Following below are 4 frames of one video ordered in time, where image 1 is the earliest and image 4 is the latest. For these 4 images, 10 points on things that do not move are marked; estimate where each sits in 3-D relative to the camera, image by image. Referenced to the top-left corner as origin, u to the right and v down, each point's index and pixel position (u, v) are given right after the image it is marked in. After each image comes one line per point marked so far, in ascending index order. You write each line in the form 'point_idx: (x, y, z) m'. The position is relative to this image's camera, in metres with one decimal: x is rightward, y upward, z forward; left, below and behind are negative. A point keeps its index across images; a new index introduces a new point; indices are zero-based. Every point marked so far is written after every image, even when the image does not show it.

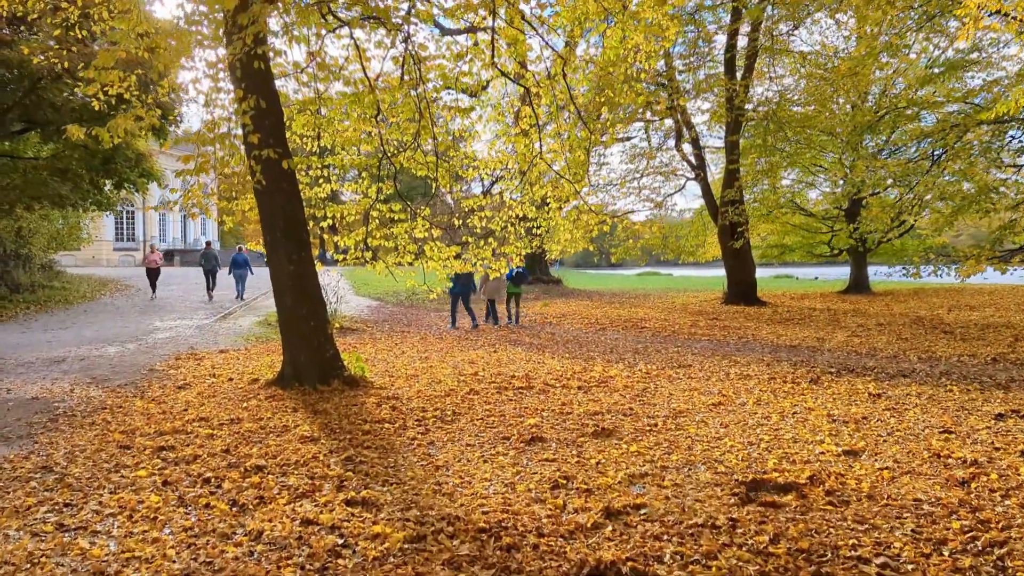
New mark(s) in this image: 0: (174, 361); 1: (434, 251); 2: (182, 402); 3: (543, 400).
0: (-3.6, -0.8, +9.5) m
1: (-0.8, +0.4, +8.4) m
2: (-2.6, -0.9, +6.8) m
3: (+0.3, -0.9, +6.8) m
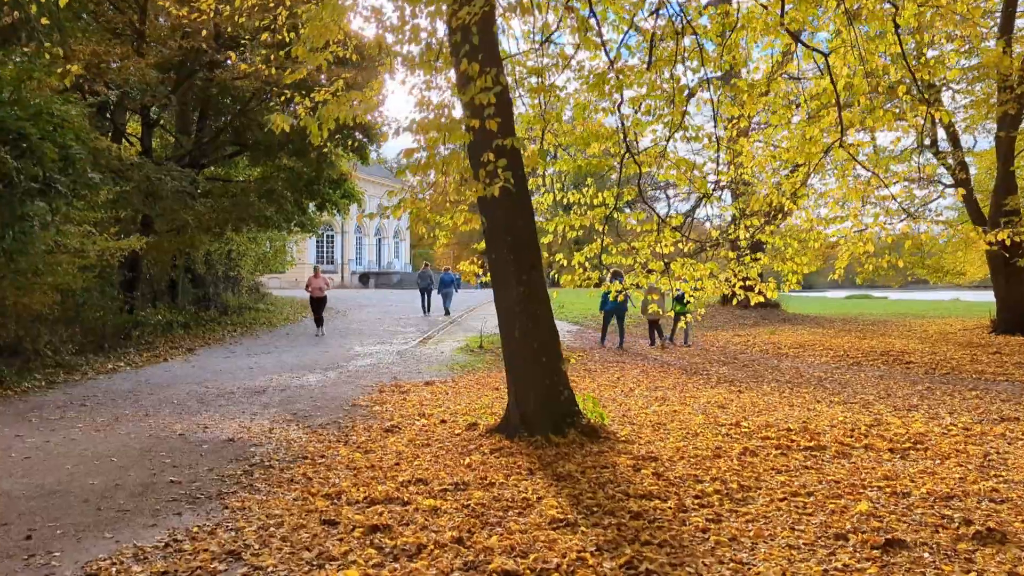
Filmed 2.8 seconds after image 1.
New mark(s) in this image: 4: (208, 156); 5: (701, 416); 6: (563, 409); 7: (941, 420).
0: (-1.3, -1.0, +8.5) m
1: (+1.3, +0.1, +6.9) m
2: (-0.8, -1.1, +5.7) m
3: (+2.0, -1.1, +5.1) m
4: (-5.1, +2.2, +14.9) m
5: (+1.5, -1.0, +6.8) m
6: (+0.3, -0.8, +5.8) m
7: (+3.3, -1.0, +6.8) m
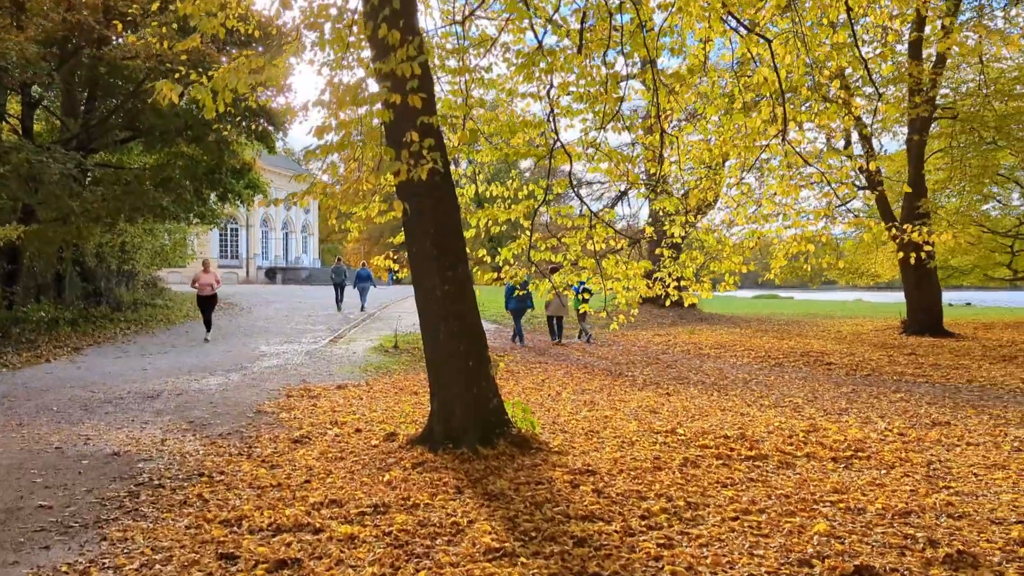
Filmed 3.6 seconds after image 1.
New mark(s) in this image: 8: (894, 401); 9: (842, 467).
0: (-2.0, -1.0, +7.8) m
1: (+0.8, +0.1, +6.5) m
2: (-1.2, -1.0, +5.1) m
3: (+1.6, -1.1, +4.8) m
4: (-6.5, +2.3, +13.8) m
5: (+0.9, -1.0, +6.5) m
6: (-0.1, -0.8, +5.3) m
7: (+2.8, -1.0, +6.7) m
8: (+3.5, -1.0, +8.0) m
9: (+1.9, -1.0, +5.2) m
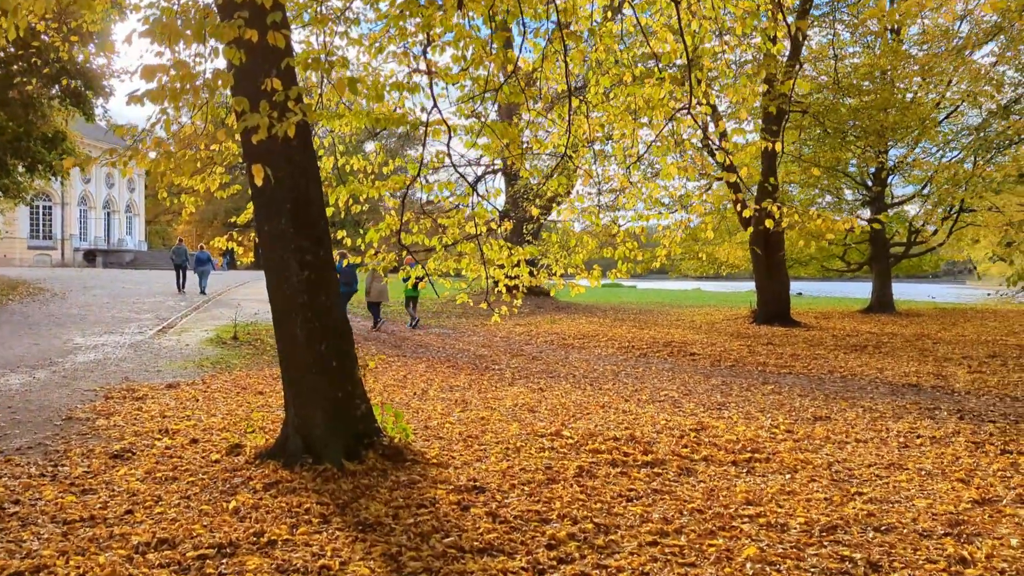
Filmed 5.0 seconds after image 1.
0: (-3.1, -0.9, +6.7) m
1: (-0.1, +0.2, +5.9) m
2: (-1.8, -1.0, +4.1) m
3: (+1.0, -1.0, +4.3) m
4: (-8.5, +2.6, +11.7) m
5: (0.0, -0.9, +5.8) m
6: (-0.8, -0.7, +4.5) m
7: (+1.8, -1.0, +6.4) m
8: (+2.3, -0.9, +7.8) m
9: (+1.3, -1.0, +4.8) m
